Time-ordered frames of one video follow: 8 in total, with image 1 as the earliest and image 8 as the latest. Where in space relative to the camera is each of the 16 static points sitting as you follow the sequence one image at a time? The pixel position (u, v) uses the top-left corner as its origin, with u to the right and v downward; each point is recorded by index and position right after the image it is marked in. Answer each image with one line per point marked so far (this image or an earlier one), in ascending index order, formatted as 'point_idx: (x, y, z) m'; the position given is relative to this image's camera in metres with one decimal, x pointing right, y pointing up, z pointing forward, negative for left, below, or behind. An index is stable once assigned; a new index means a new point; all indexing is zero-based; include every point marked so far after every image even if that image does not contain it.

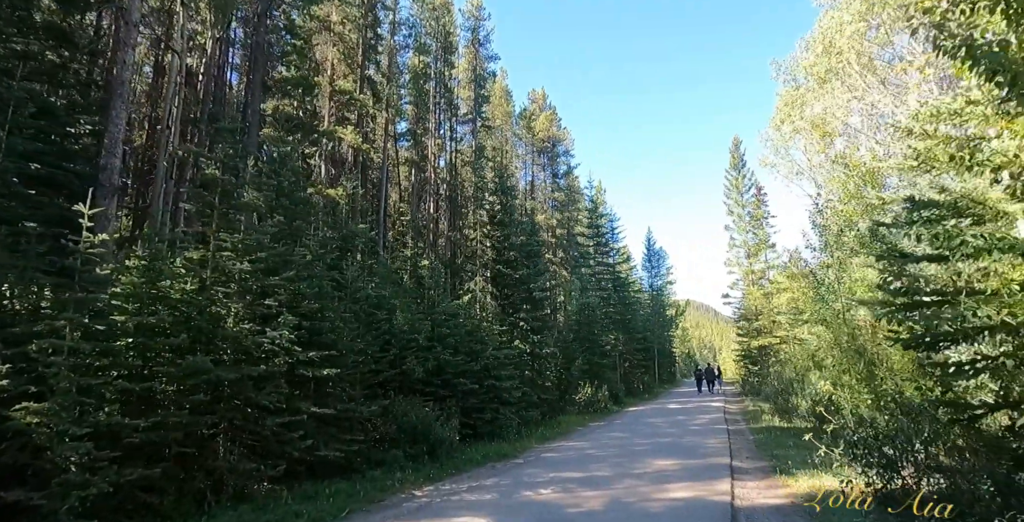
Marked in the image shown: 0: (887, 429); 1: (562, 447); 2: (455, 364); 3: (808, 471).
0: (+4.7, -2.1, +6.2) m
1: (+1.1, -4.1, +10.9) m
2: (-1.5, -2.6, +12.7) m
3: (+4.4, -3.1, +7.3) m
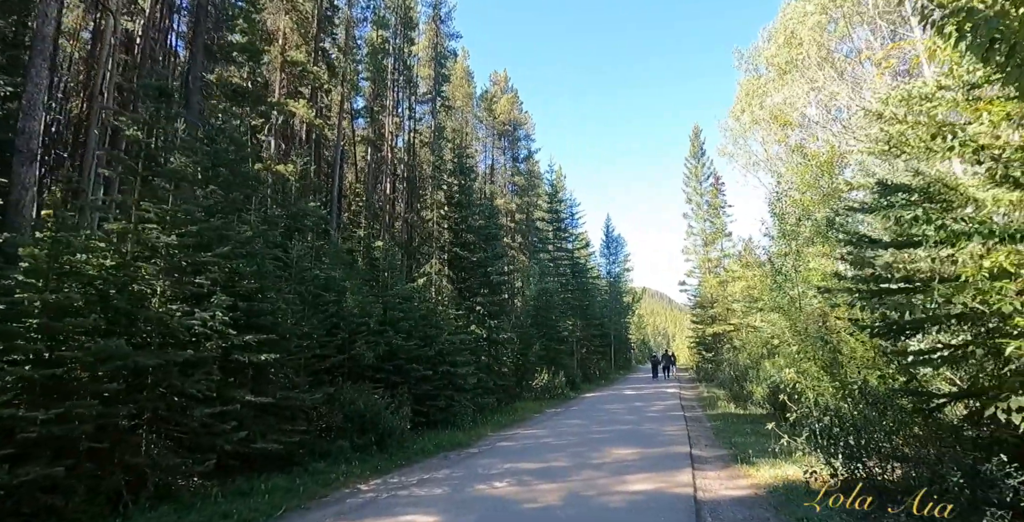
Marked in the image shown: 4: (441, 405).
0: (+4.1, -1.9, +6.1) m
1: (+0.2, -3.7, +10.5) m
2: (-2.5, -2.1, +12.0) m
3: (+3.8, -2.9, +7.2) m
4: (-1.7, -3.5, +12.1) m
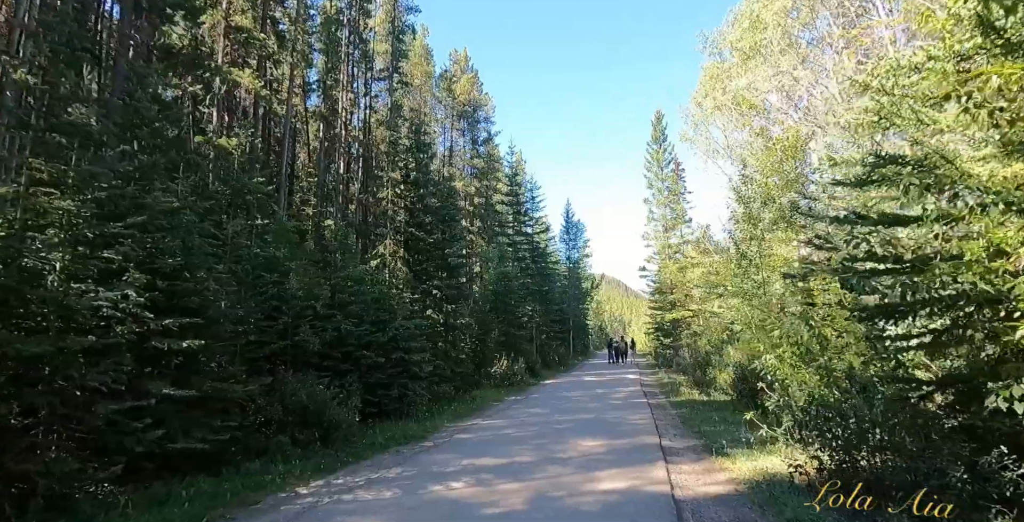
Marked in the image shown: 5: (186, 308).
0: (+3.7, -1.7, +5.7) m
1: (-0.7, -3.3, +9.9) m
2: (-3.5, -1.7, +11.1) m
3: (+3.2, -2.6, +6.8) m
4: (-2.7, -3.1, +11.3) m
5: (-5.0, -0.7, +7.5) m
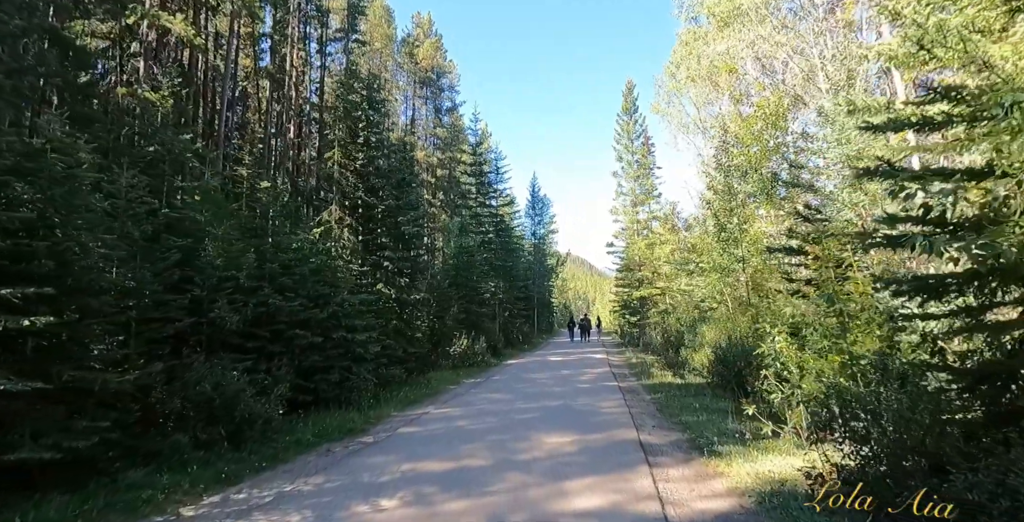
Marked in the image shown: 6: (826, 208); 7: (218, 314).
0: (+3.2, -1.3, +4.7) m
1: (-1.4, -2.7, +8.6) m
2: (-4.3, -1.0, +9.6) m
3: (+2.7, -2.2, +5.8) m
4: (-3.5, -2.4, +9.8) m
5: (-5.5, -0.2, +5.8) m
6: (+6.5, +1.1, +10.2) m
7: (-4.8, -0.9, +8.1) m
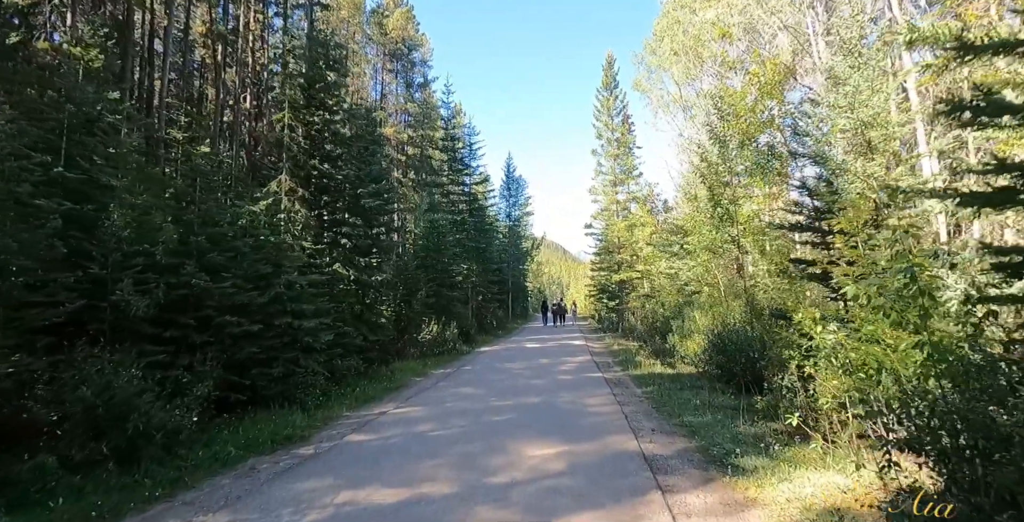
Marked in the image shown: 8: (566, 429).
0: (+3.0, -1.0, +3.5) m
1: (-1.8, -2.3, +7.3) m
2: (-4.7, -0.5, +8.0) m
3: (+2.4, -1.9, +4.7) m
4: (-4.0, -1.9, +8.3) m
5: (-5.7, +0.2, +4.2) m
6: (+6.0, +1.5, +9.1) m
7: (-5.2, -0.5, +6.5) m
8: (+0.7, -2.1, +6.2) m
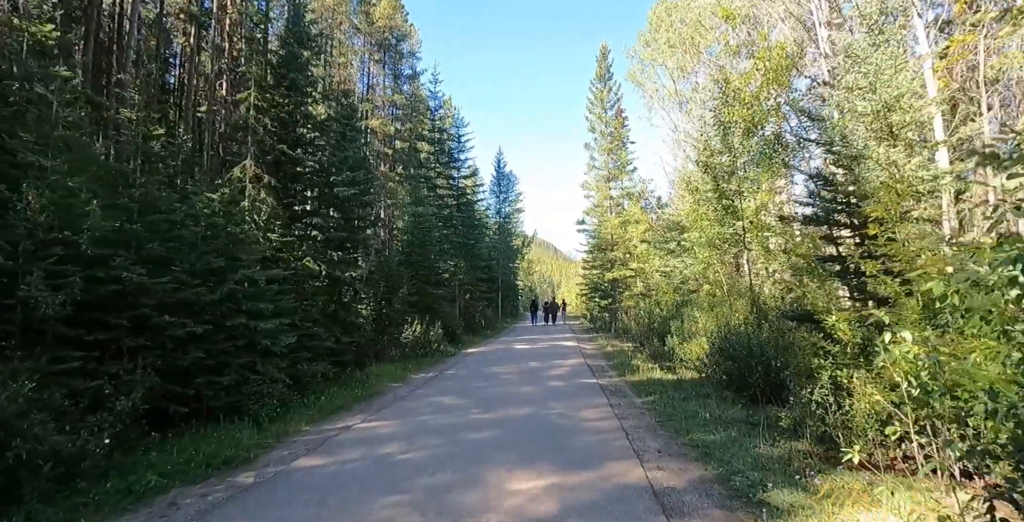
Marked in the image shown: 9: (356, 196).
0: (+2.9, -1.0, +2.6) m
1: (-2.1, -2.2, +6.3) m
2: (-4.9, -0.4, +6.9) m
3: (+2.3, -1.9, +3.7) m
4: (-4.2, -1.8, +7.3) m
5: (-5.9, +0.3, +3.1) m
6: (+5.8, +1.6, +8.3) m
7: (-5.4, -0.3, +5.5) m
8: (+0.5, -2.0, +5.2) m
9: (-3.8, +1.6, +12.2) m
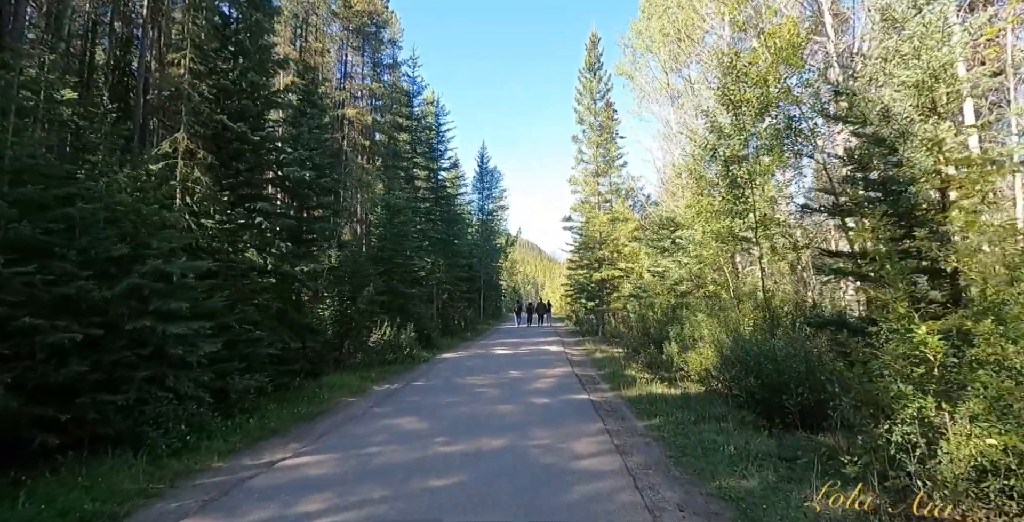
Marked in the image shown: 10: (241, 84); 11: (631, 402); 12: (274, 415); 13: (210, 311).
0: (+2.8, -0.9, +1.3) m
1: (-2.3, -2.1, +4.7) m
2: (-5.2, -0.2, +5.3) m
3: (+2.1, -1.8, +2.4) m
4: (-4.5, -1.6, +5.7) m
5: (-6.0, +0.5, +1.5) m
6: (+5.5, +1.6, +7.0) m
7: (-5.6, -0.2, +3.9) m
8: (+0.3, -1.9, +3.8) m
9: (-4.2, +1.8, +10.6) m
10: (-5.6, +3.7, +10.4) m
11: (+1.9, -2.2, +7.9) m
12: (-3.4, -2.2, +7.2) m
13: (-4.5, -0.7, +7.4) m
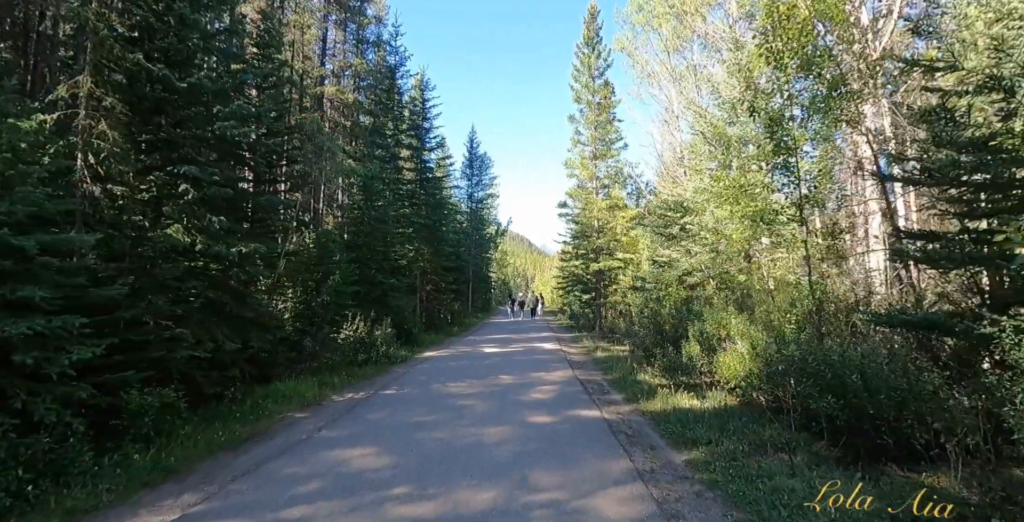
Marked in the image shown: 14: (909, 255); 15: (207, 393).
0: (+2.8, -0.7, -0.4) m
1: (-2.4, -1.8, +2.9) m
2: (-5.2, 0.0, +3.5) m
3: (+2.1, -1.6, +0.6) m
4: (-4.6, -1.4, +3.9) m
5: (-6.0, +0.7, -0.4) m
6: (+5.4, +1.9, +5.3) m
7: (-5.6, +0.1, +2.0) m
8: (+0.2, -1.7, +2.0) m
9: (-4.4, +2.1, +8.7) m
10: (-5.7, +4.0, +8.5) m
11: (+1.8, -2.0, +6.2) m
12: (-3.5, -2.0, +5.4) m
13: (-4.5, -0.4, +5.5) m
14: (+4.9, +0.1, +6.2) m
15: (-4.3, -1.9, +7.0) m
